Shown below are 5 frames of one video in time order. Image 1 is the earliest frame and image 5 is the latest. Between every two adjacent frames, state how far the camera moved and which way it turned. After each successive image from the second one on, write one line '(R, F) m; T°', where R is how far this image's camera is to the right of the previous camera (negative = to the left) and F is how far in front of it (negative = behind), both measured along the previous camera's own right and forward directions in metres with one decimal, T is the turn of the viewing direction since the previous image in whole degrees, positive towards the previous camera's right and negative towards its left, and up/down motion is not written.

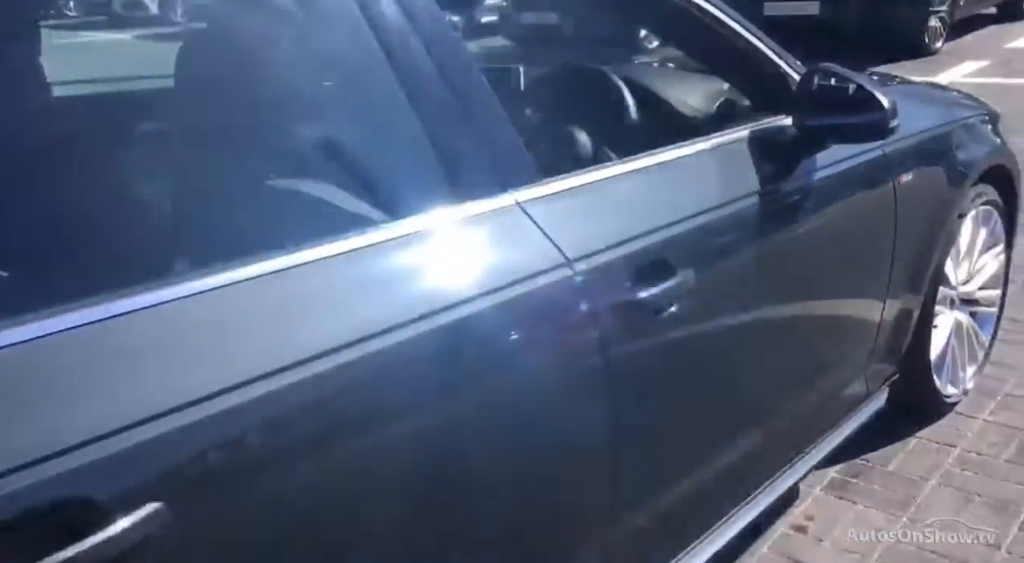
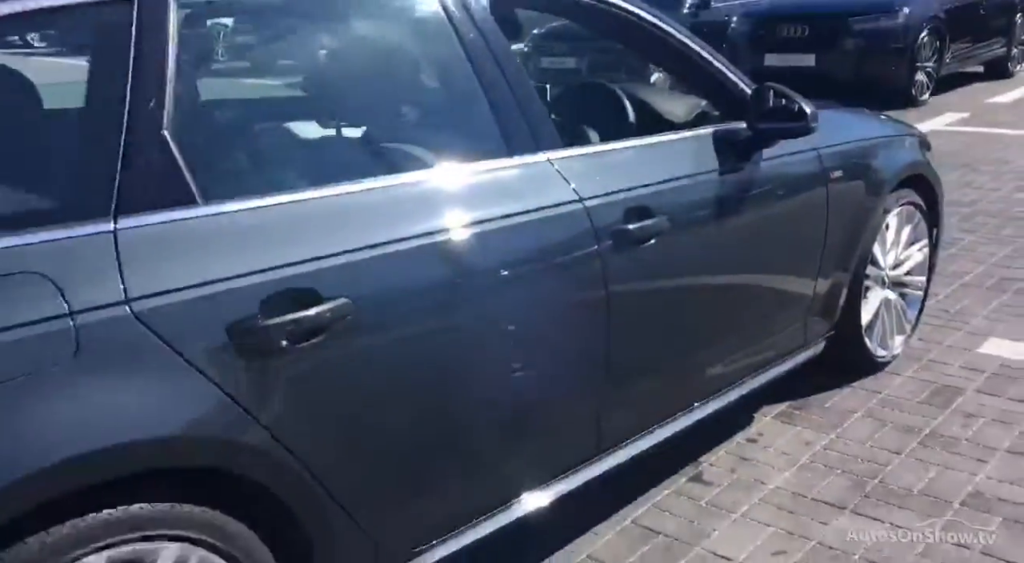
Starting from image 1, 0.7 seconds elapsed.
(0.0, -0.9) m; -1°
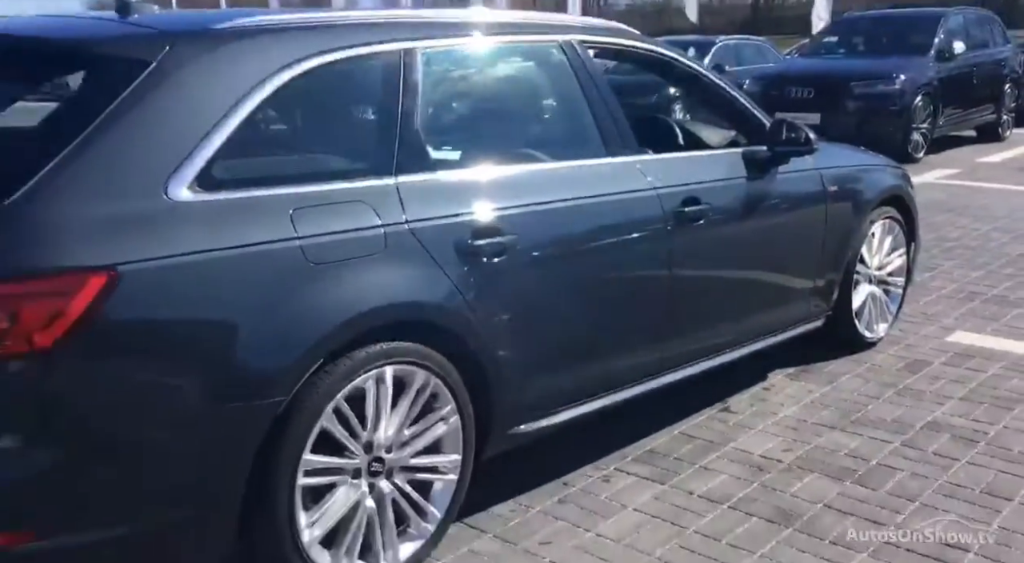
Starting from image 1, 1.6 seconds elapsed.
(-0.3, -1.2) m; 0°
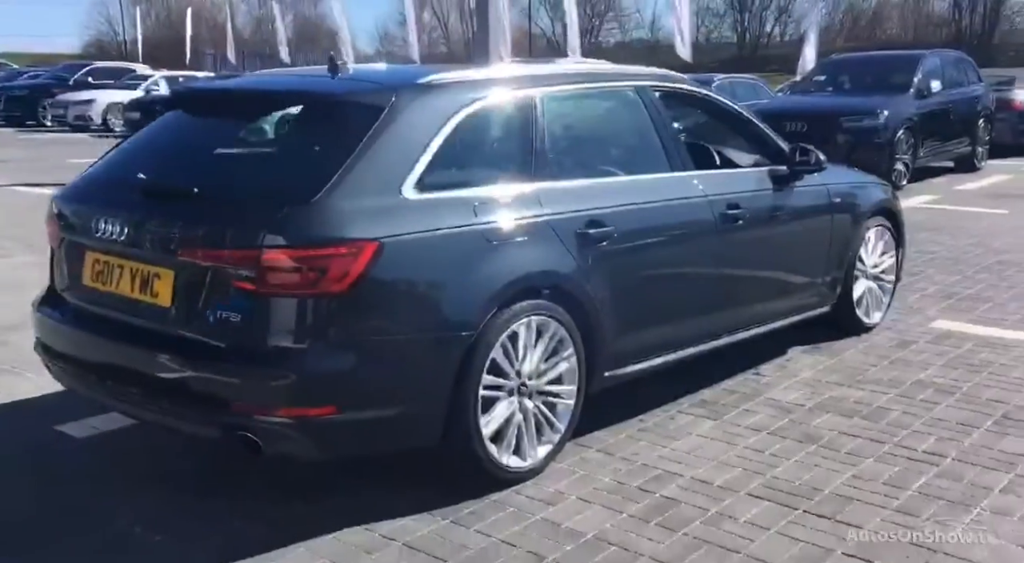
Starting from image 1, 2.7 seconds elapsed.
(-0.5, -1.2) m; +1°
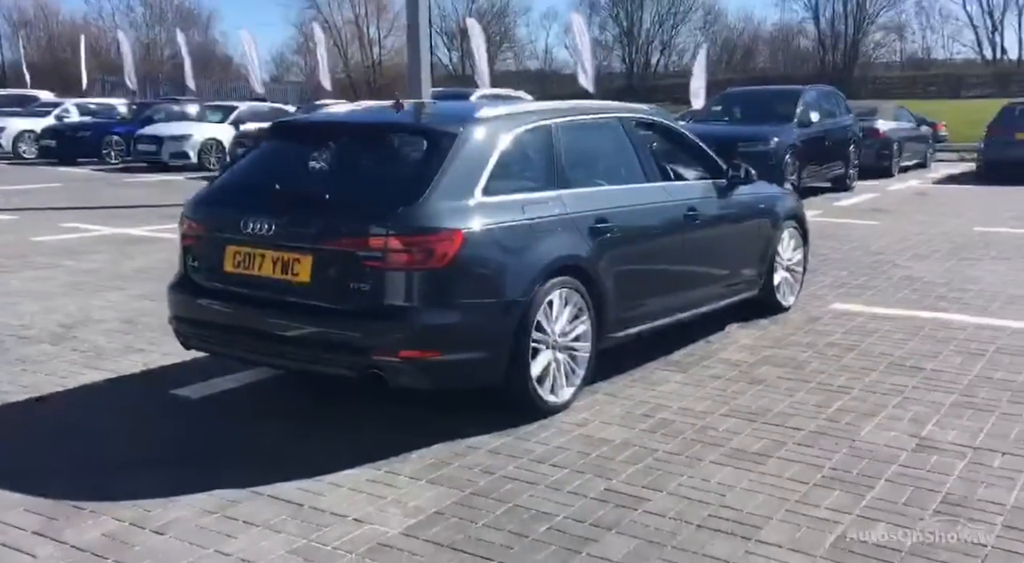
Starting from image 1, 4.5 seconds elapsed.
(-0.8, -1.4) m; +6°
